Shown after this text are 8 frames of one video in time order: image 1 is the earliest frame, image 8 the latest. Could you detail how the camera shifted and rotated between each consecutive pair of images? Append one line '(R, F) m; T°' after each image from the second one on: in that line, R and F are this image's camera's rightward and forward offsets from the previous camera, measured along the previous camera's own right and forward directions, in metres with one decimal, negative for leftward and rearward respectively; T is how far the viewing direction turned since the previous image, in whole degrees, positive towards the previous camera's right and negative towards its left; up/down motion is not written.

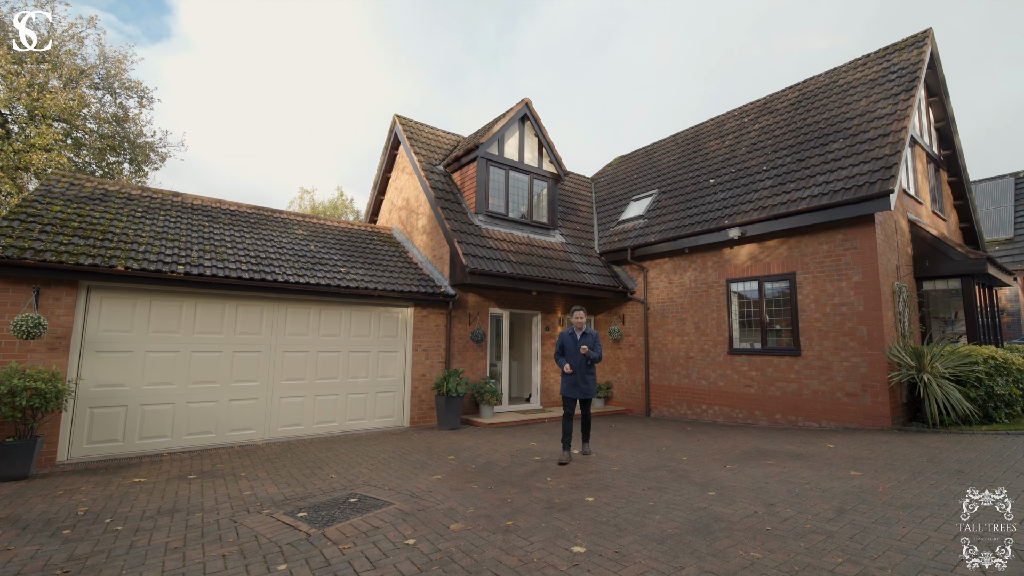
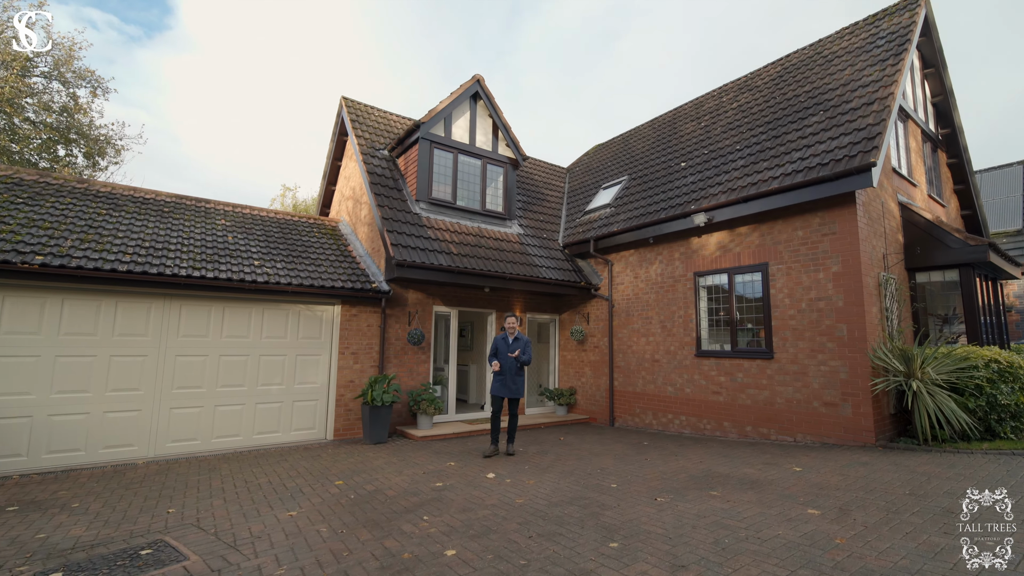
(+1.2, +1.1) m; -1°
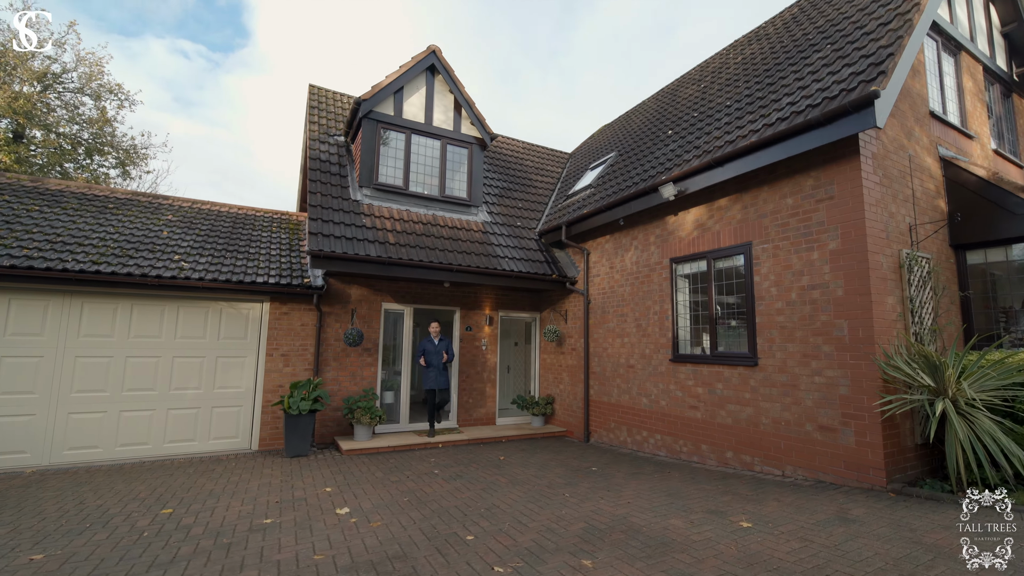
(+1.9, +1.3) m; -7°
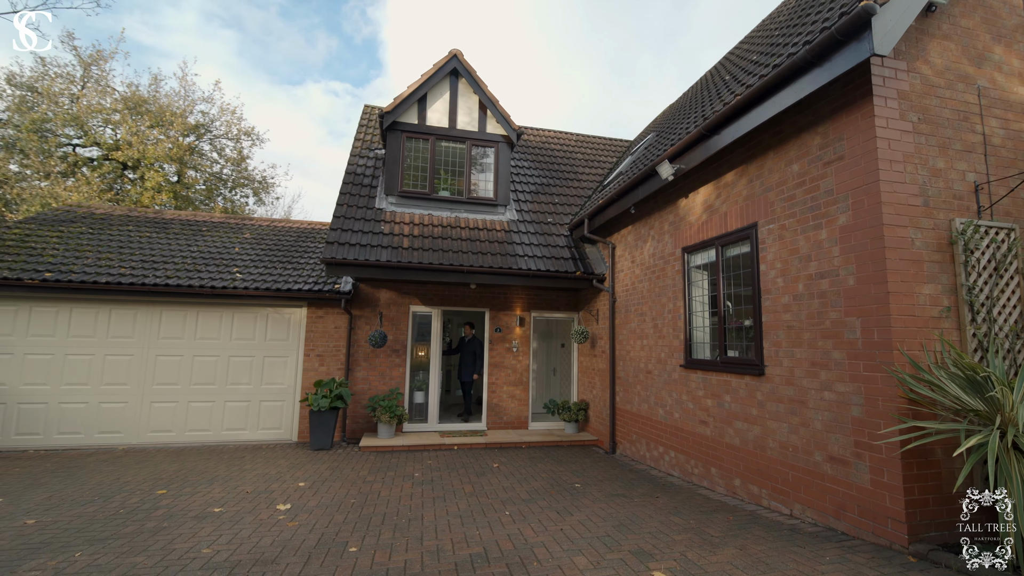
(+1.8, +0.6) m; -15°
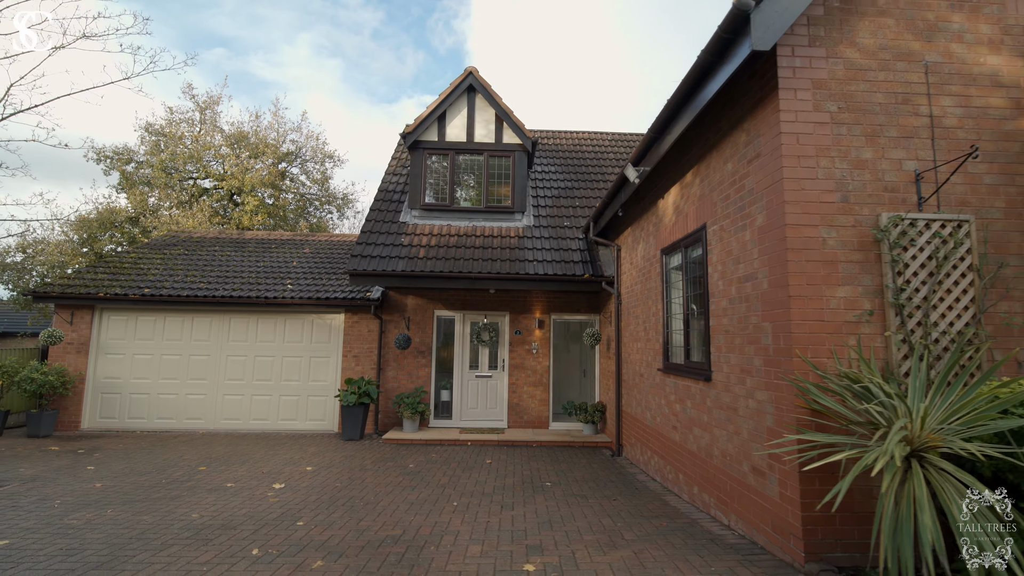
(+1.5, -0.2) m; -11°
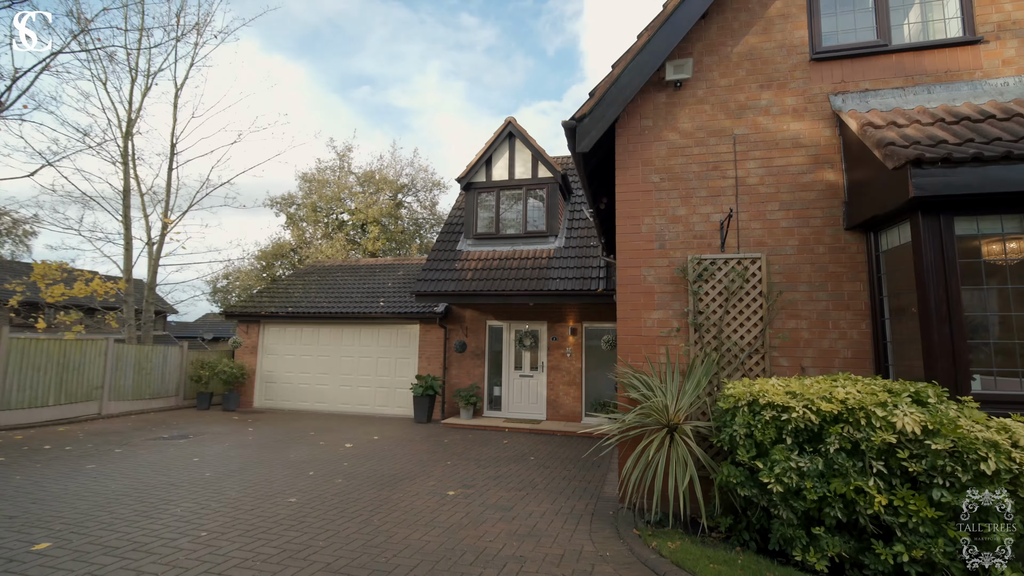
(+2.2, -1.5) m; -16°
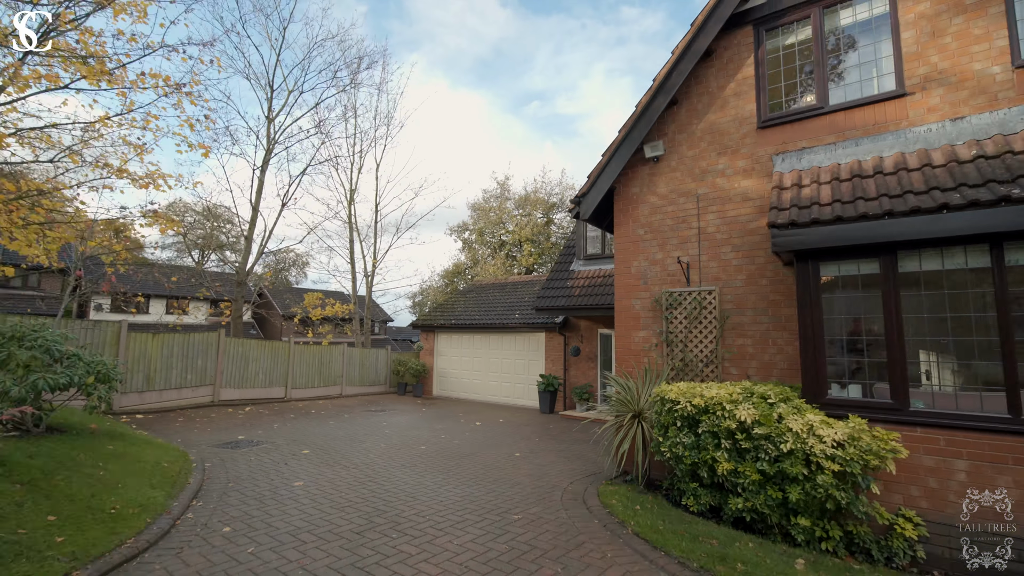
(+2.2, -1.8) m; -23°
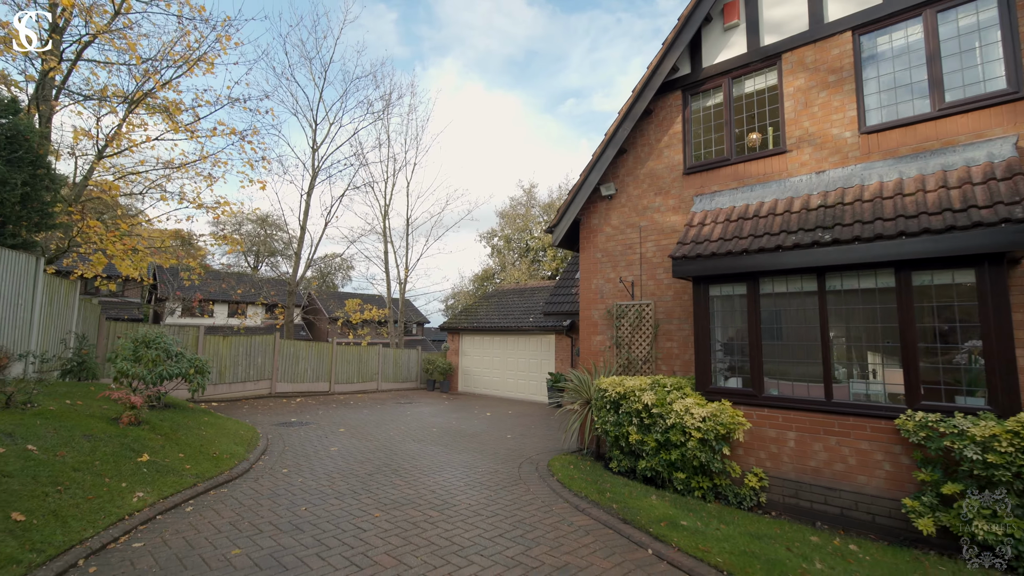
(+1.0, -1.6) m; -5°
